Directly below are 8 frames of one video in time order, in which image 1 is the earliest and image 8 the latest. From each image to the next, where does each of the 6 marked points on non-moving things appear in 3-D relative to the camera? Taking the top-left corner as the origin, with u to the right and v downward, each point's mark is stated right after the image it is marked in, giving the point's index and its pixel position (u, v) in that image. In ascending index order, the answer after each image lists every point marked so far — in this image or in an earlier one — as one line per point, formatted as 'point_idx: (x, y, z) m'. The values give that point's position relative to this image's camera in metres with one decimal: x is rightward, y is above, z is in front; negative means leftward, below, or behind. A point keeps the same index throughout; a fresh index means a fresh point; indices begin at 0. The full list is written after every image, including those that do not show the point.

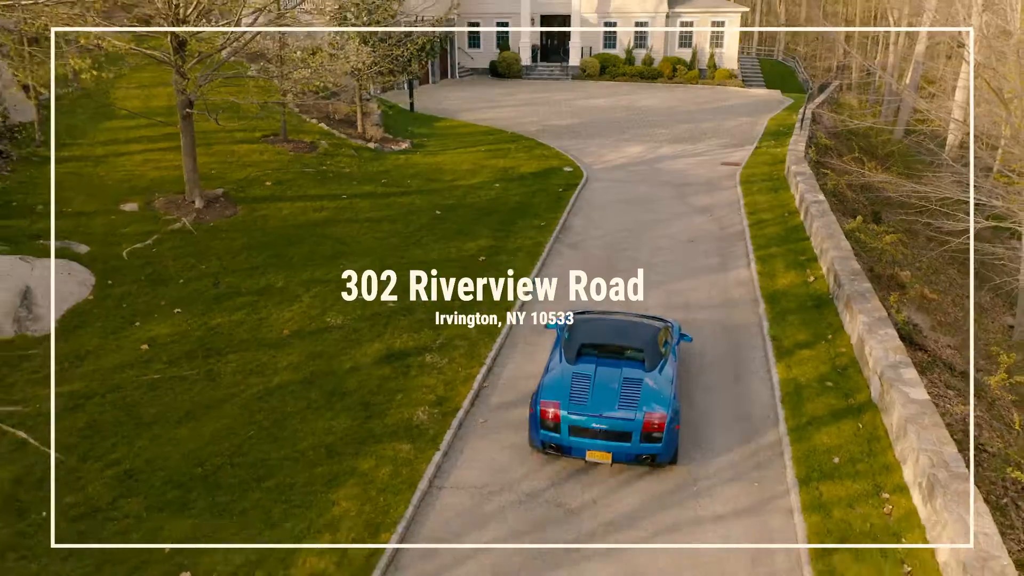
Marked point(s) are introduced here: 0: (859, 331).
0: (+5.2, -0.6, +10.7) m
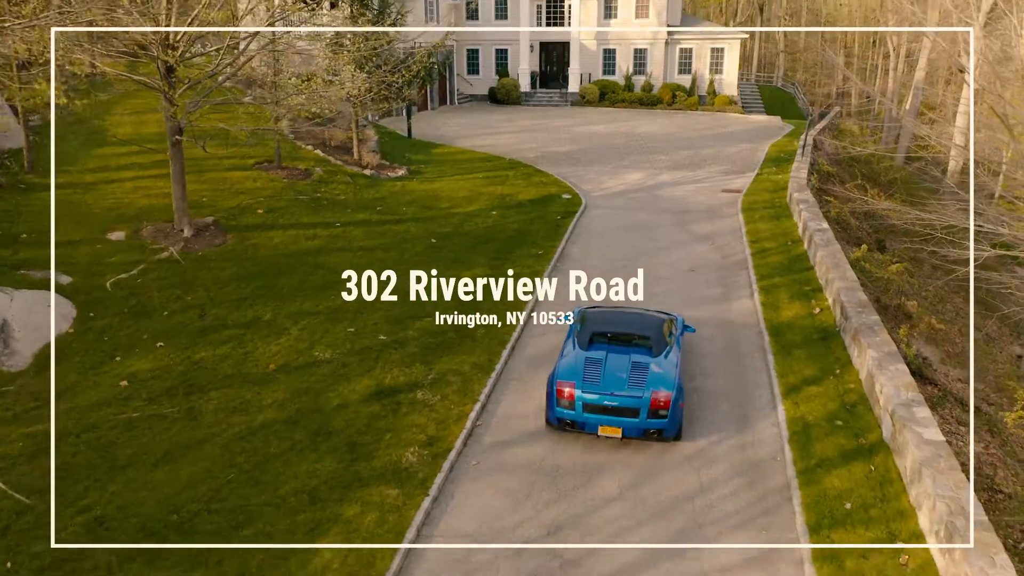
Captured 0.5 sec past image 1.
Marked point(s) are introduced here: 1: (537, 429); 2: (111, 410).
0: (+5.1, -1.1, +10.2) m
1: (+0.3, -1.8, +9.2) m
2: (-5.3, -1.6, +9.3) m
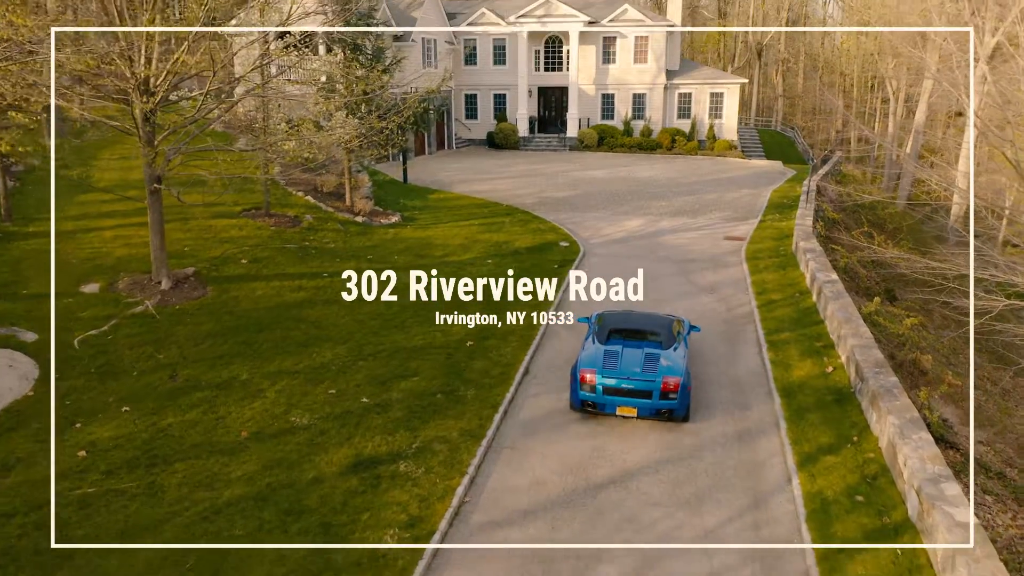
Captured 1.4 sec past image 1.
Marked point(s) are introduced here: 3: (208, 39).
0: (+5.0, -2.0, +9.5) m
1: (+0.2, -2.6, +8.4) m
2: (-5.4, -2.4, +8.5) m
3: (-5.0, +4.3, +11.7) m
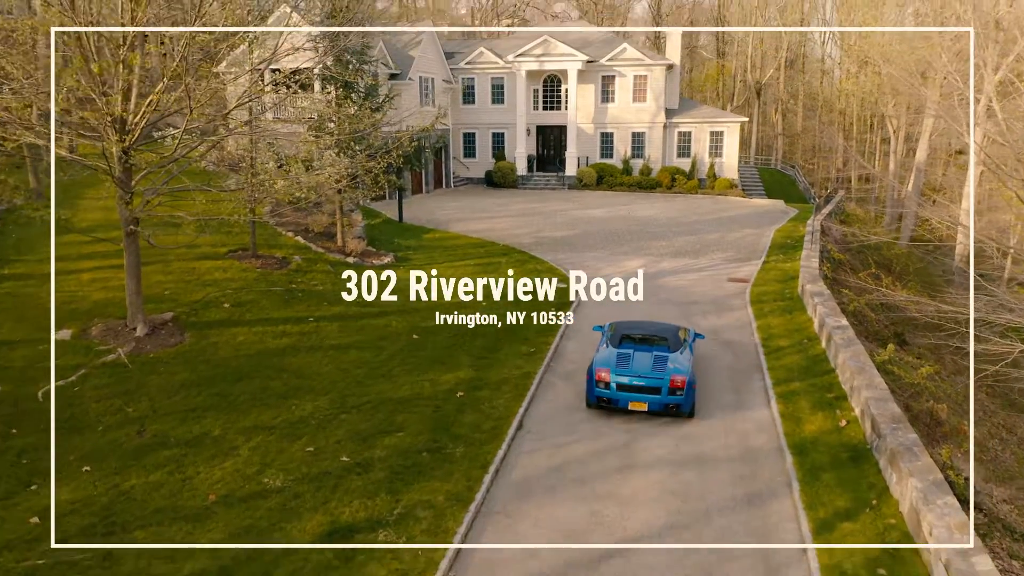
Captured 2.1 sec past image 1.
0: (+4.9, -2.6, +8.7) m
1: (+0.1, -3.2, +7.6) m
2: (-5.5, -2.9, +7.8) m
3: (-5.1, +3.6, +11.3) m
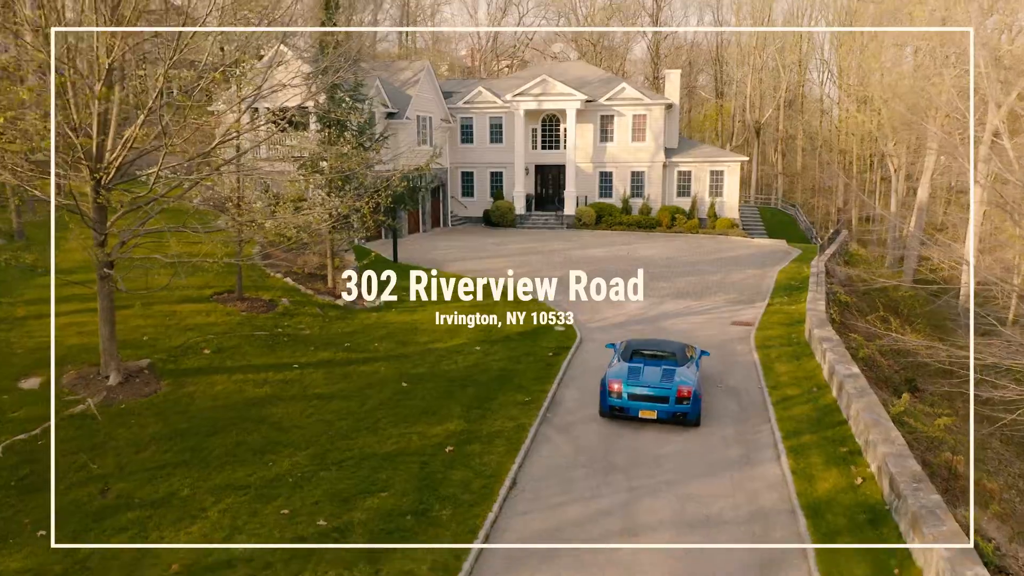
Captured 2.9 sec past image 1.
0: (+4.8, -3.2, +8.0) m
1: (0.0, -3.7, +6.8) m
2: (-5.6, -3.4, +7.0) m
3: (-5.2, +2.9, +10.8) m
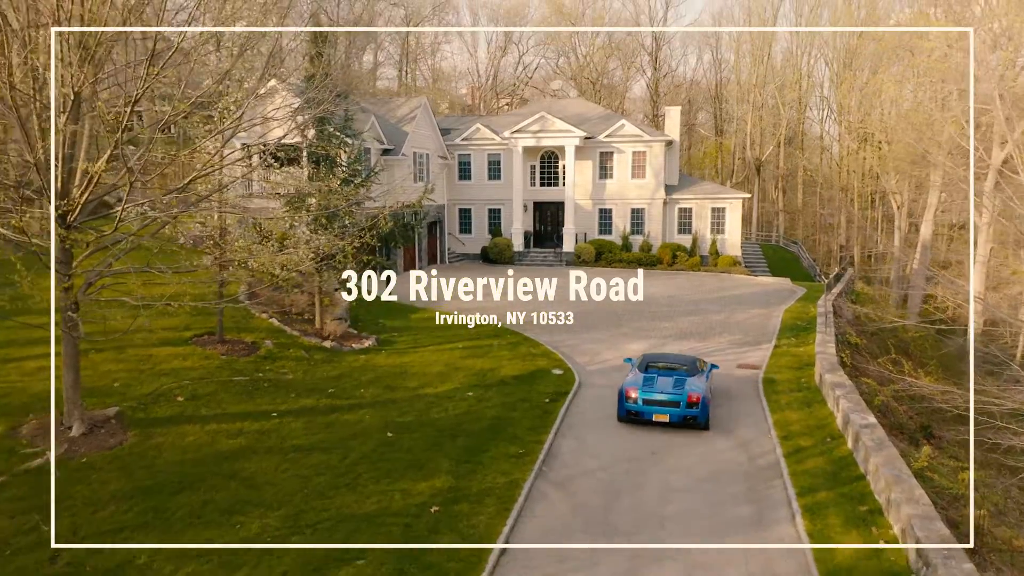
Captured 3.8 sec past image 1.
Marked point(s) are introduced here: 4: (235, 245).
0: (+4.7, -3.7, +7.1) m
1: (-0.1, -4.1, +5.9) m
2: (-5.7, -3.9, +6.1) m
3: (-5.3, +2.2, +10.2) m
4: (-5.1, +0.8, +13.1) m
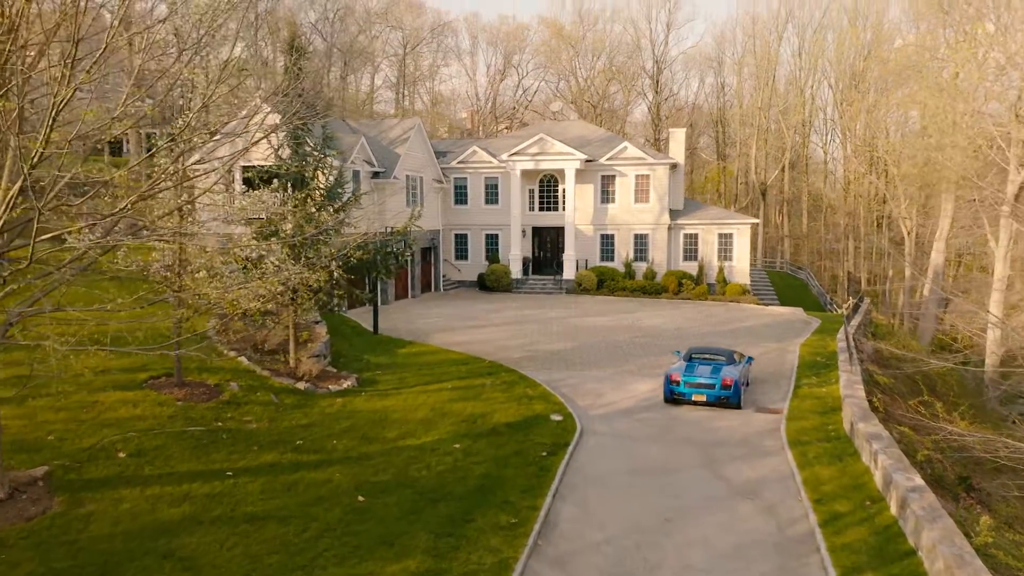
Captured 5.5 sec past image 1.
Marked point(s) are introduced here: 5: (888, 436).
0: (+4.5, -4.1, +5.4) m
1: (-0.3, -4.5, +4.3) m
2: (-5.9, -4.3, +4.4) m
3: (-5.5, +1.7, +8.8) m
4: (-5.2, +0.1, +11.6) m
5: (+6.5, -2.6, +12.2) m
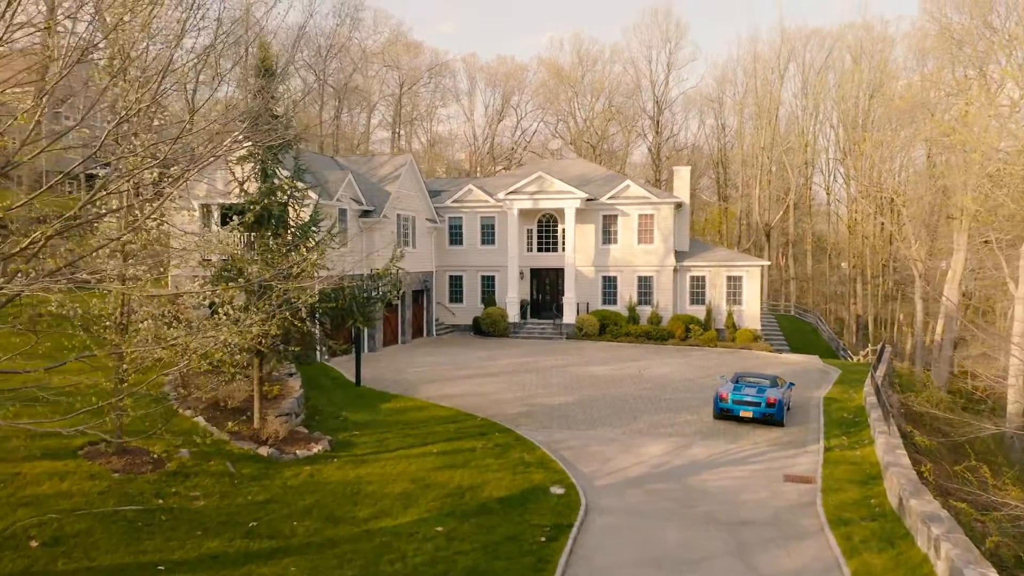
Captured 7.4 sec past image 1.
0: (+4.4, -4.5, +3.5) m
1: (-0.4, -4.8, +2.3) m
2: (-6.0, -4.6, +2.5) m
3: (-5.6, +1.1, +7.2) m
4: (-5.3, -0.6, +9.9) m
5: (+6.4, -3.3, +10.4) m
